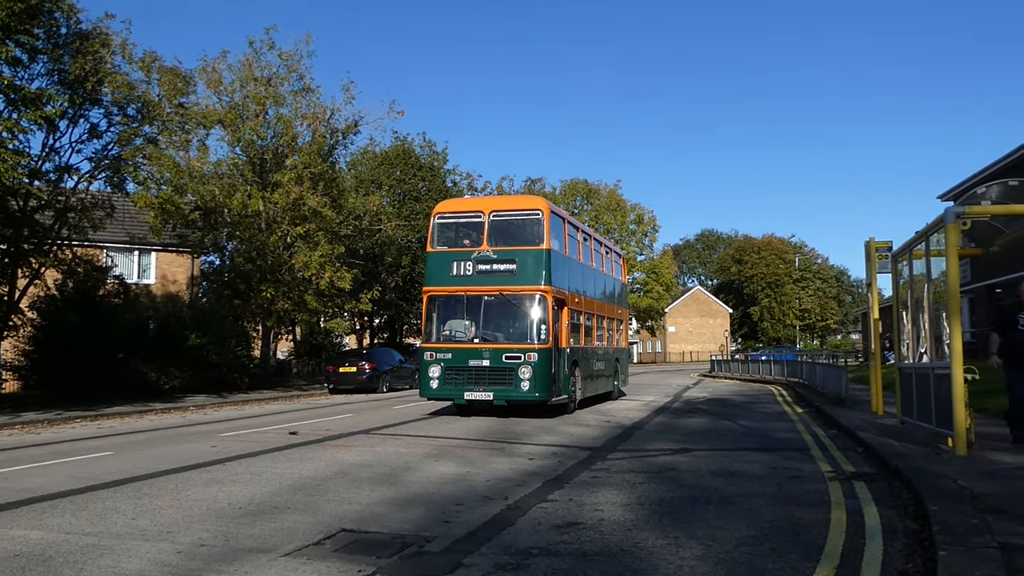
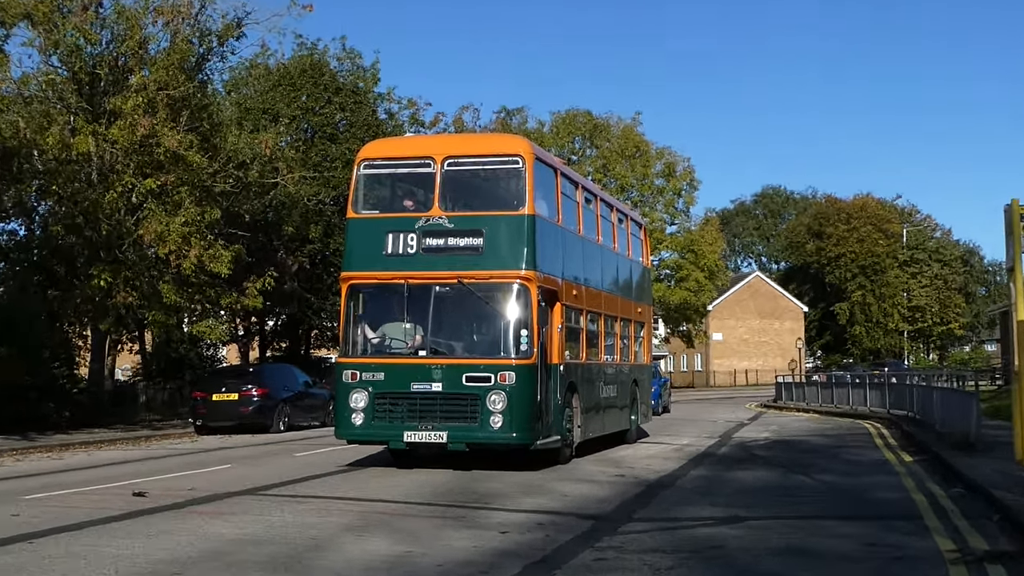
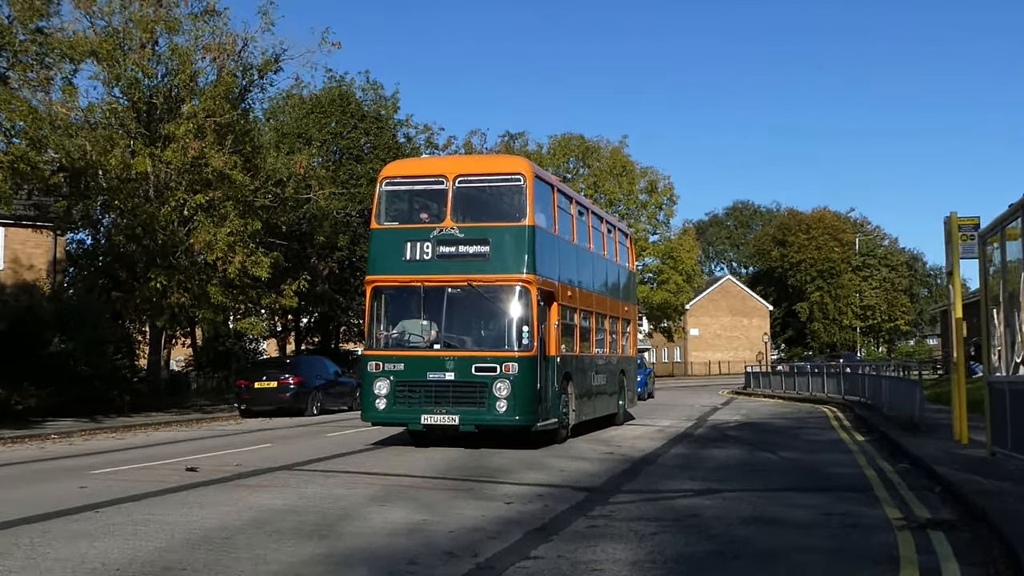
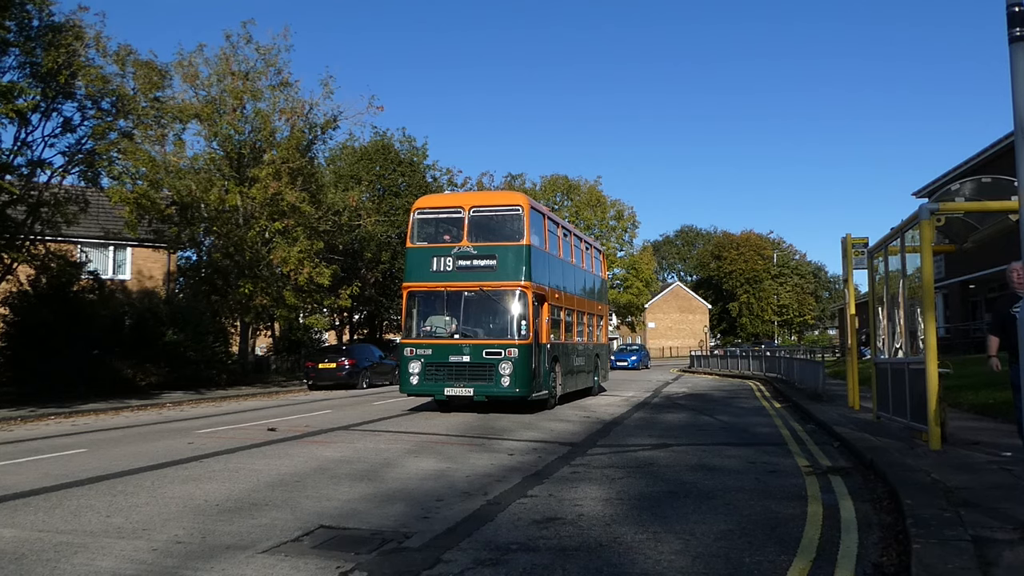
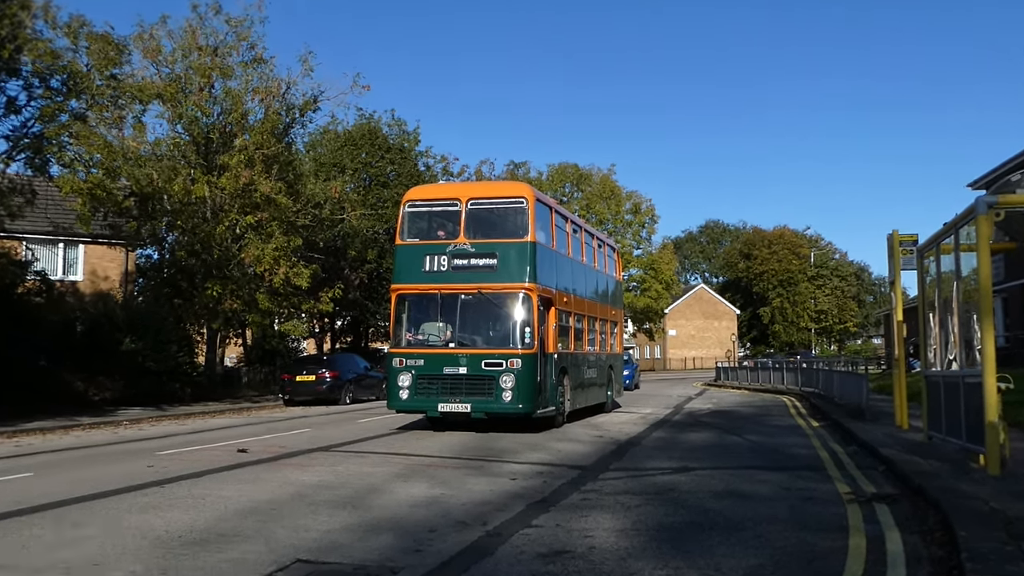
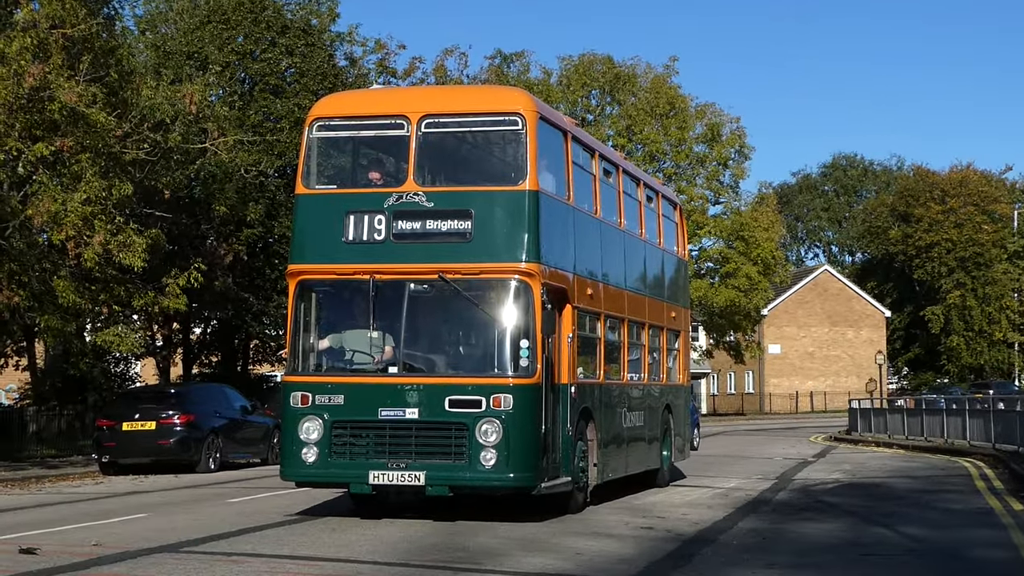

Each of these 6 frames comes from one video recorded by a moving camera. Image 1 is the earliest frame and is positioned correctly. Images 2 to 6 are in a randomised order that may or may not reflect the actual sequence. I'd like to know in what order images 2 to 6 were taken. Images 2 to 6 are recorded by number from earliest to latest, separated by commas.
4, 5, 3, 2, 6
